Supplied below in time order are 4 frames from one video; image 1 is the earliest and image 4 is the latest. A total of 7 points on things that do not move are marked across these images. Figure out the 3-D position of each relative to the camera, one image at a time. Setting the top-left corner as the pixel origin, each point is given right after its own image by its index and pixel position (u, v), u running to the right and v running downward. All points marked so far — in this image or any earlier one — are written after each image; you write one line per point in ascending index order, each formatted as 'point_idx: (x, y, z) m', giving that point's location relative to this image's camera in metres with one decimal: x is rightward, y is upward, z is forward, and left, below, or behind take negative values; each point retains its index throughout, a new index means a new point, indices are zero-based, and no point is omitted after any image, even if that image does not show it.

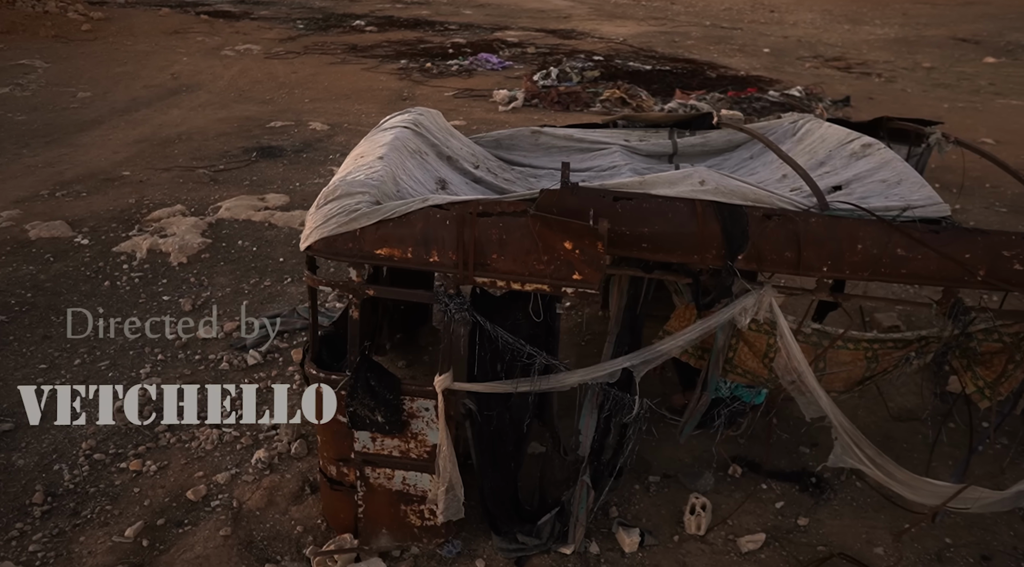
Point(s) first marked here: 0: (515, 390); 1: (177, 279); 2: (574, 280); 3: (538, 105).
0: (0.0, -0.4, +3.0) m
1: (-2.6, 0.0, +5.8) m
2: (+0.2, 0.0, +2.8) m
3: (+0.4, +2.5, +10.4) m
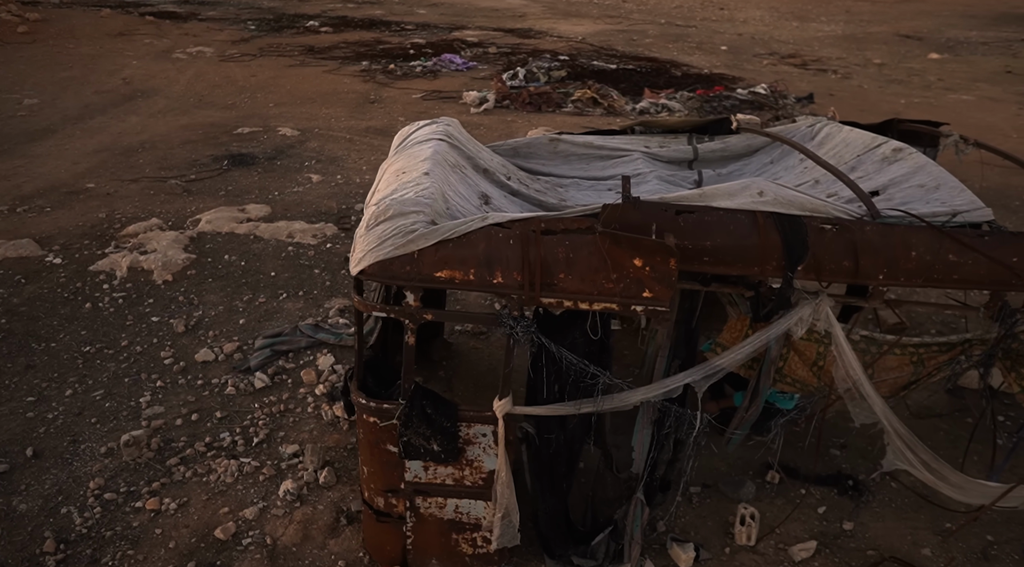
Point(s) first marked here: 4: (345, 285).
0: (+0.2, -0.5, +2.9) m
1: (-2.6, -0.1, +5.5) m
2: (+0.5, 0.0, +2.7) m
3: (0.0, +2.4, +10.3) m
4: (-1.3, 0.0, +5.7) m
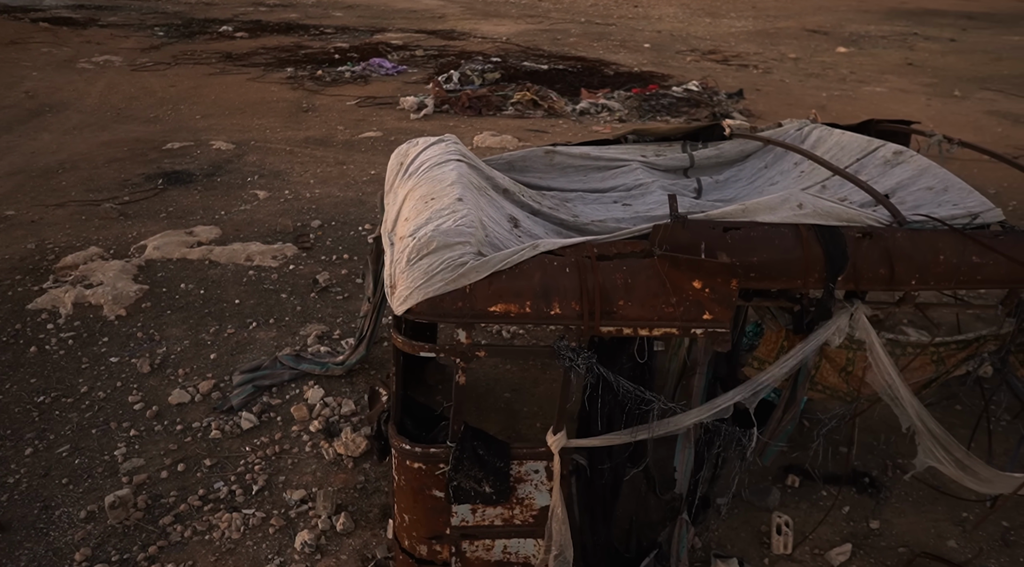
0: (+0.5, -0.6, +2.8) m
1: (-2.7, -0.4, +5.1) m
2: (+0.7, -0.1, +2.6) m
3: (-0.8, +2.3, +10.1) m
4: (-1.4, -0.2, +5.4) m
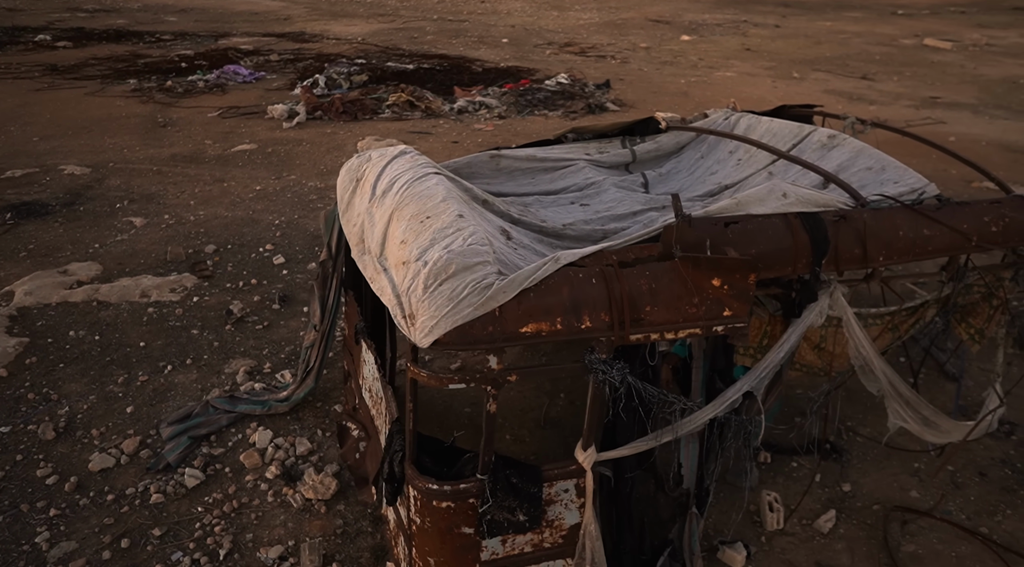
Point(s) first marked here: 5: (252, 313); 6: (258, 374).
0: (+0.5, -0.6, +2.8) m
1: (-3.0, -0.7, +4.4) m
2: (+0.7, -0.1, +2.6) m
3: (-2.4, +2.1, +9.6) m
4: (-1.8, -0.4, +5.0) m
5: (-1.8, -0.2, +5.3) m
6: (-1.6, -0.6, +4.7) m
